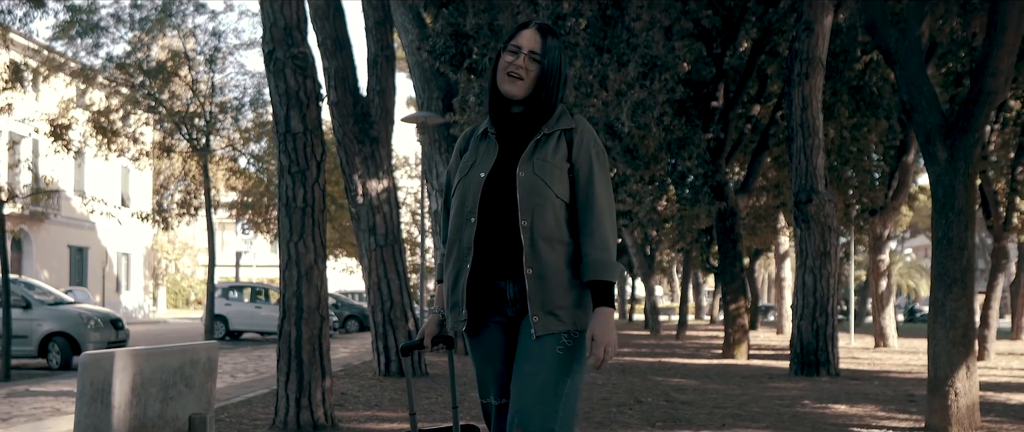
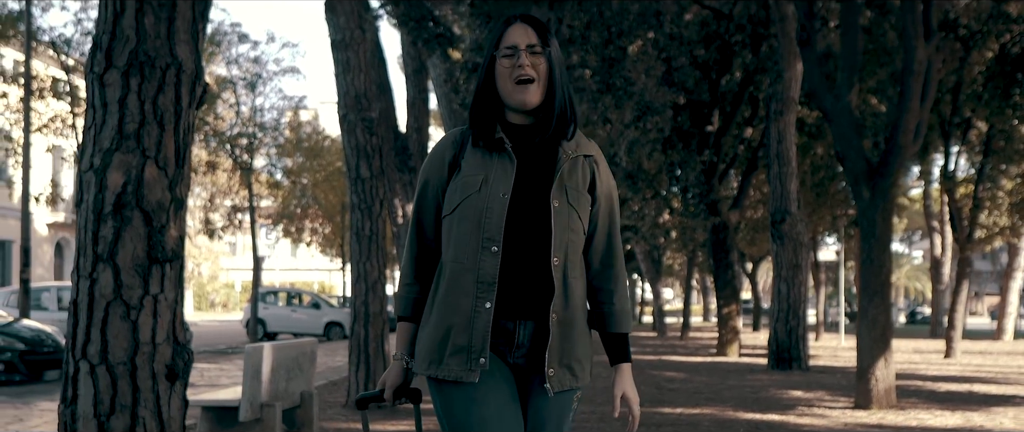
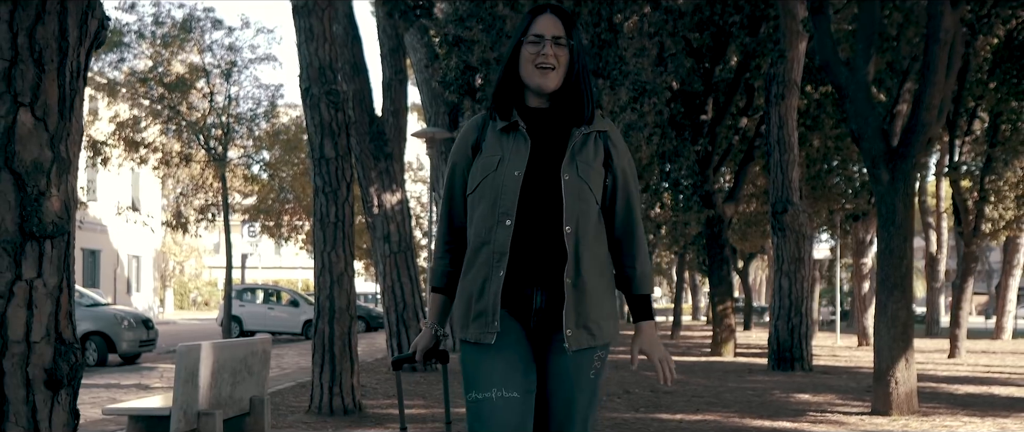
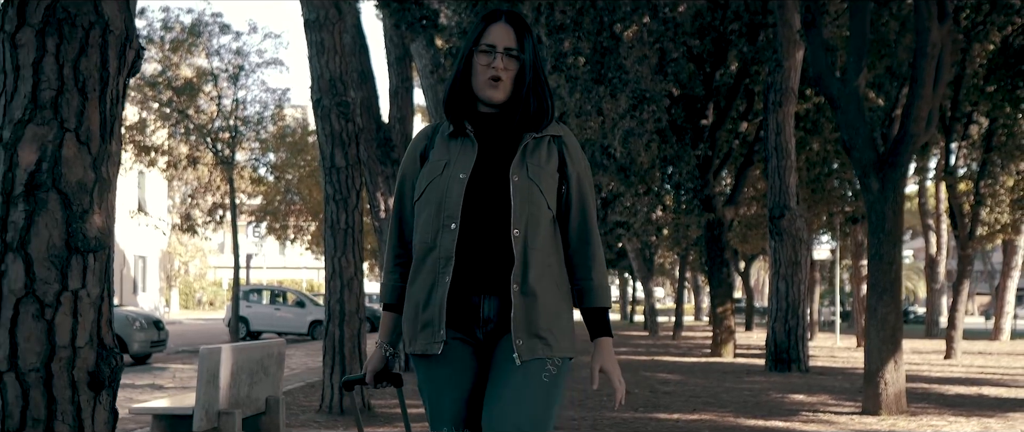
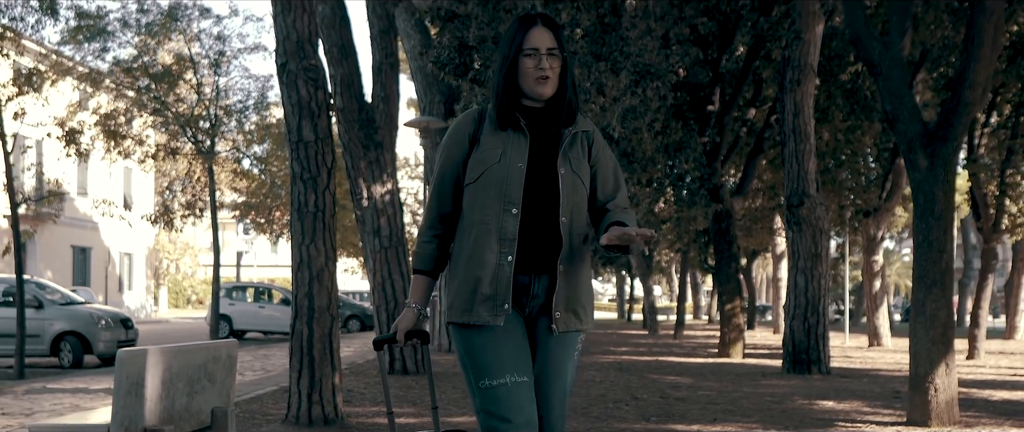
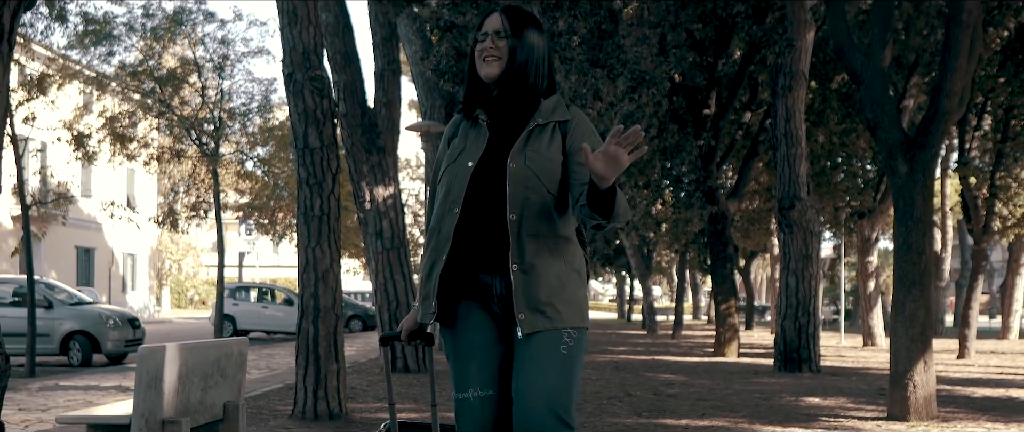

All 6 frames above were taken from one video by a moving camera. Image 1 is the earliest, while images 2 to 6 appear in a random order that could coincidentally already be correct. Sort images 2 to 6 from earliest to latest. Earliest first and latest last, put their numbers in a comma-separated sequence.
5, 6, 3, 4, 2
